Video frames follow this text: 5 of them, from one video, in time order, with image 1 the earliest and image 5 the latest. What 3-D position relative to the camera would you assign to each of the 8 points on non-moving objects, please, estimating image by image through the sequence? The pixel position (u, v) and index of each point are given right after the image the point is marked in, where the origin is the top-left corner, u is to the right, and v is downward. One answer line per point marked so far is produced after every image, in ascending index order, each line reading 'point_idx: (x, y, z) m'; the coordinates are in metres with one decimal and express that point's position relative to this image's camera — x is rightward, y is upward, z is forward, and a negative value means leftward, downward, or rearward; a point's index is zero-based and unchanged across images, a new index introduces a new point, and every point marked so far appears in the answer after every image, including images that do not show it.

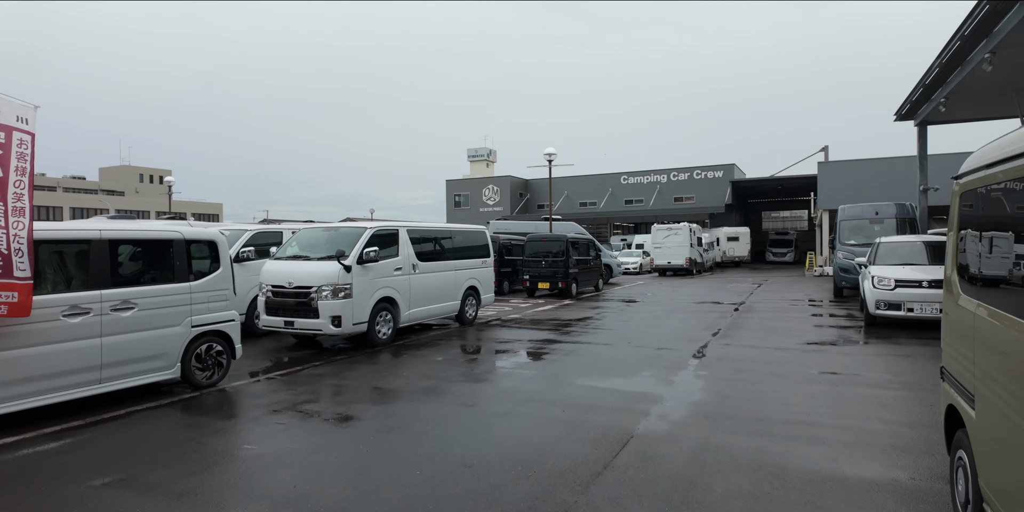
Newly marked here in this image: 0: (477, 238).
0: (-0.7, +0.4, +11.6) m
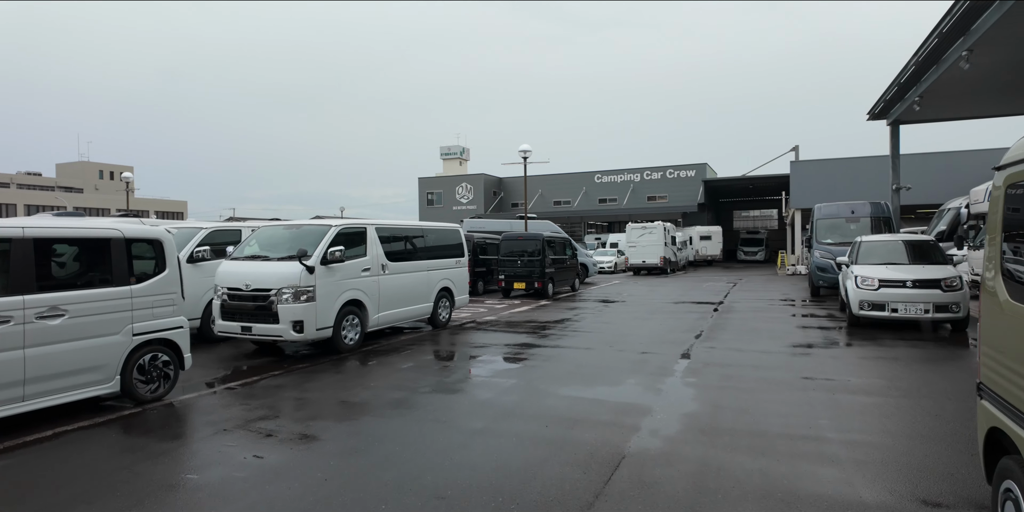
0: (-1.2, +0.4, +11.1) m
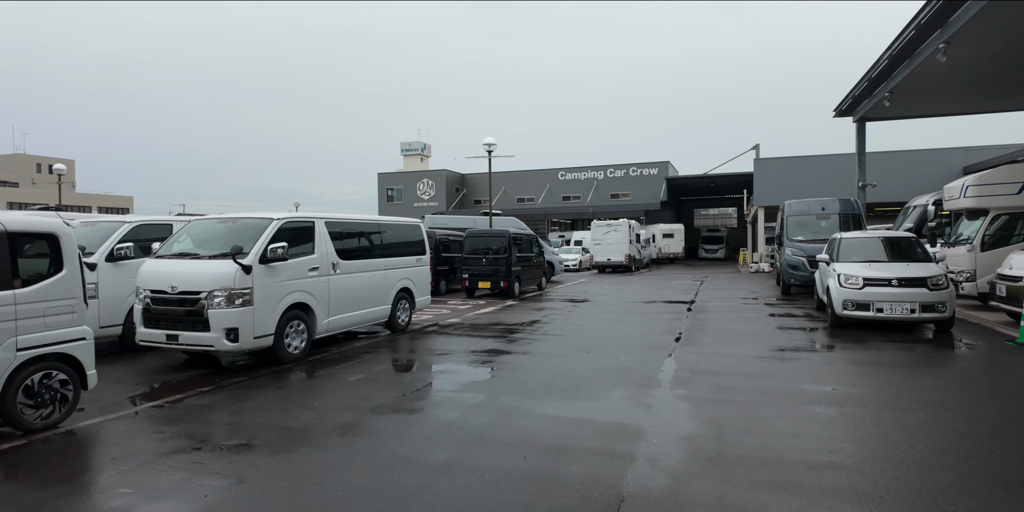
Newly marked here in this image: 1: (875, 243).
0: (-1.8, +0.4, +10.2) m
1: (+6.5, +0.2, +10.4) m
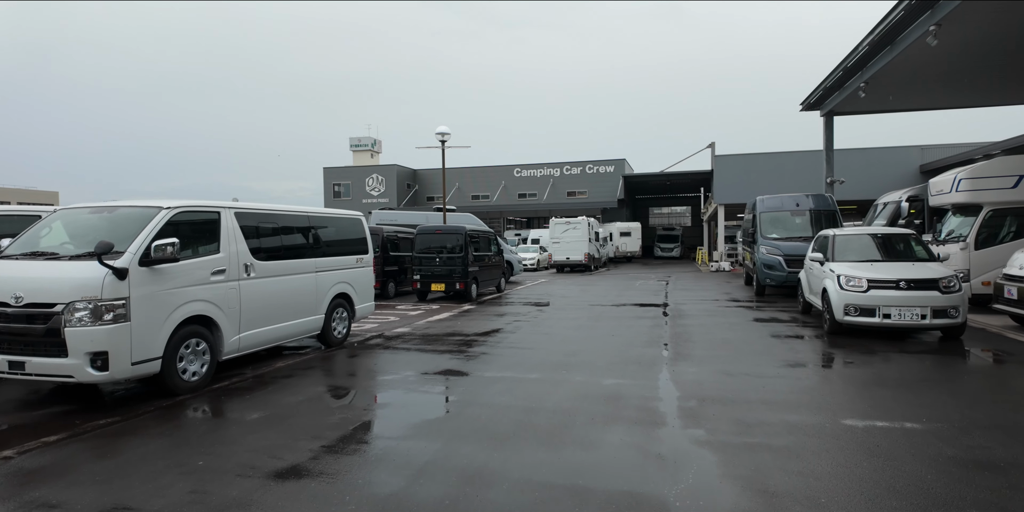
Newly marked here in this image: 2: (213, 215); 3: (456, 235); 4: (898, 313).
0: (-2.4, +0.4, +8.6) m
1: (+5.8, +0.3, +9.5) m
2: (-3.2, +0.4, +6.2) m
3: (-1.3, +0.5, +13.9) m
4: (+5.2, -0.8, +7.8) m
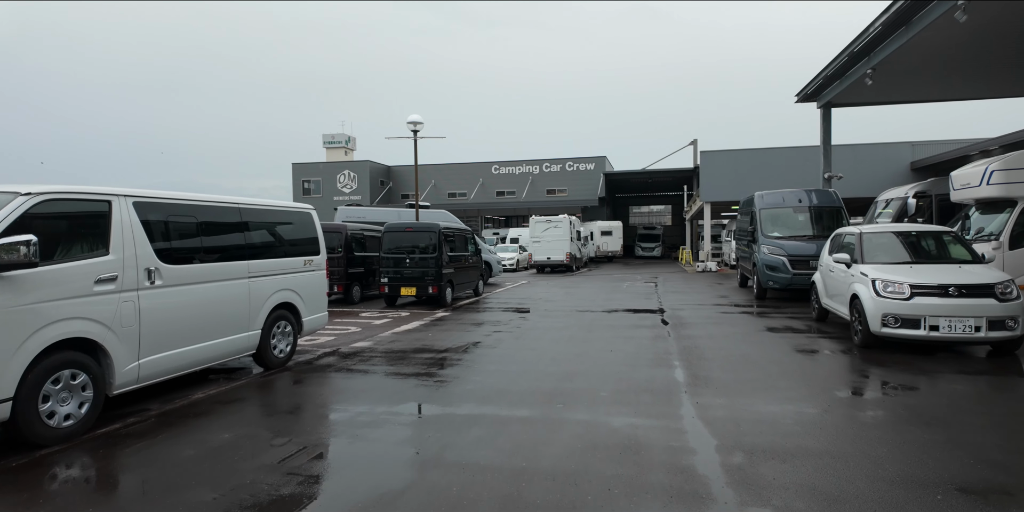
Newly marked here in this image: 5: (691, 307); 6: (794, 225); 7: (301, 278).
0: (-2.6, +0.4, +7.1) m
1: (+5.5, +0.2, +8.4) m
2: (-3.3, +0.4, +4.8) m
3: (-1.8, +0.5, +12.5) m
4: (+4.9, -0.8, +6.7) m
5: (+3.7, -1.1, +12.1) m
6: (+6.5, +0.7, +13.5) m
7: (-2.5, -0.2, +7.0) m
